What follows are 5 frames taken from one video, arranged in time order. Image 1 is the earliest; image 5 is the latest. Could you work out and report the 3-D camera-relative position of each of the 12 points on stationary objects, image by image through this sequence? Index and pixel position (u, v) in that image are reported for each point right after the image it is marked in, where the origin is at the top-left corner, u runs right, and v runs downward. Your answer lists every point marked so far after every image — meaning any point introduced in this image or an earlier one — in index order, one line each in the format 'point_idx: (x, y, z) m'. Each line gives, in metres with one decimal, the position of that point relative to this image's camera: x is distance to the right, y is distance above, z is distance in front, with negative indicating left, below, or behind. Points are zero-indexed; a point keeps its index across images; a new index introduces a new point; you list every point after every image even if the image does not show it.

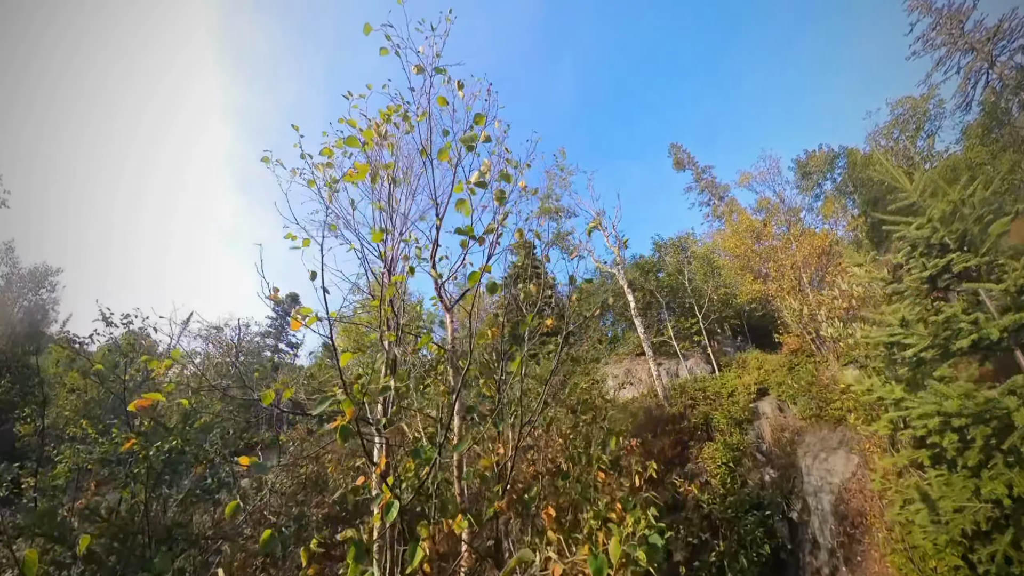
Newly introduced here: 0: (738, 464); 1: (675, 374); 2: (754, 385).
0: (+5.0, -4.0, +9.1) m
1: (+7.0, -3.9, +17.9) m
2: (+8.8, -3.5, +15.0) m
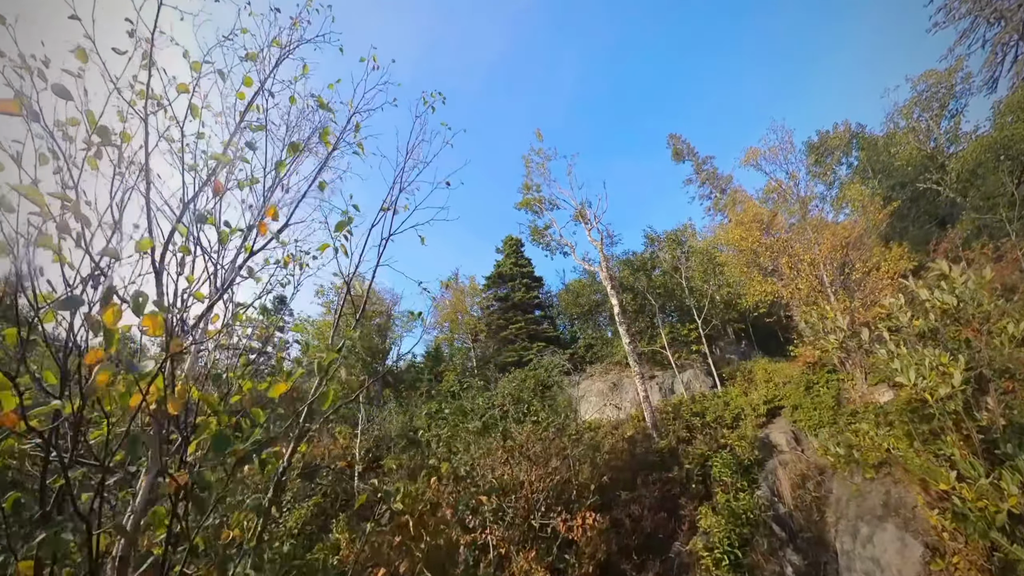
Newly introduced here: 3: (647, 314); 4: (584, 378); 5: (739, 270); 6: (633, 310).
0: (+3.7, -4.1, +6.6) m
1: (+5.8, -3.9, +15.3) m
2: (+7.5, -3.6, +12.4) m
3: (+5.9, -1.2, +18.1) m
4: (+2.8, -3.5, +16.2) m
5: (+9.7, +0.8, +17.6) m
6: (+5.4, -1.0, +18.2) m
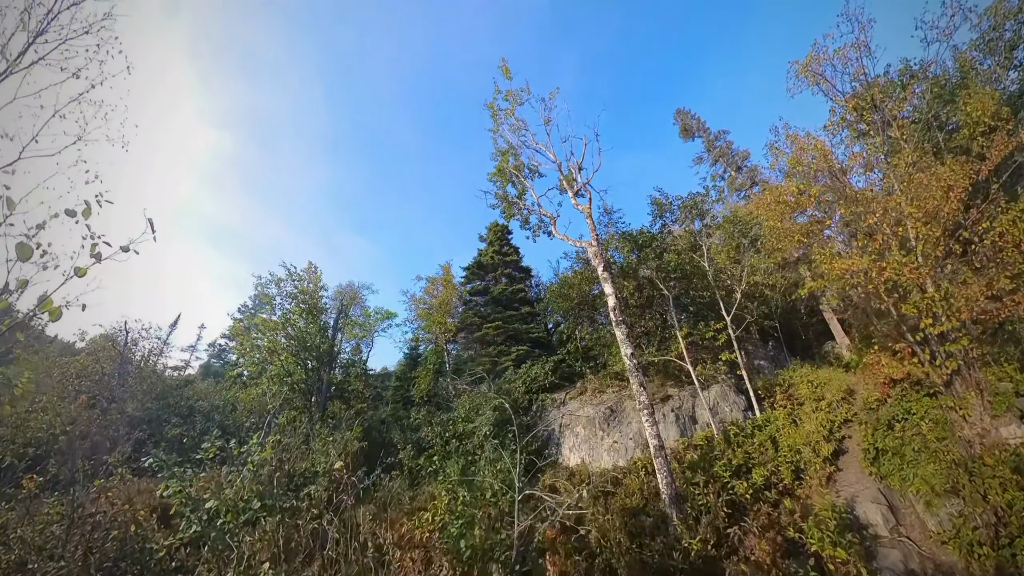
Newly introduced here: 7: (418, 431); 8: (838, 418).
0: (+2.4, -3.8, +2.2) m
1: (+4.6, -3.5, +10.8) m
2: (+6.3, -3.2, +8.0) m
3: (+4.7, -0.8, +13.7) m
4: (+1.7, -3.2, +11.8) m
5: (+8.5, +1.3, +13.1) m
6: (+4.2, -0.6, +13.8) m
7: (-2.6, -4.0, +11.7) m
8: (+9.6, -4.2, +12.2) m
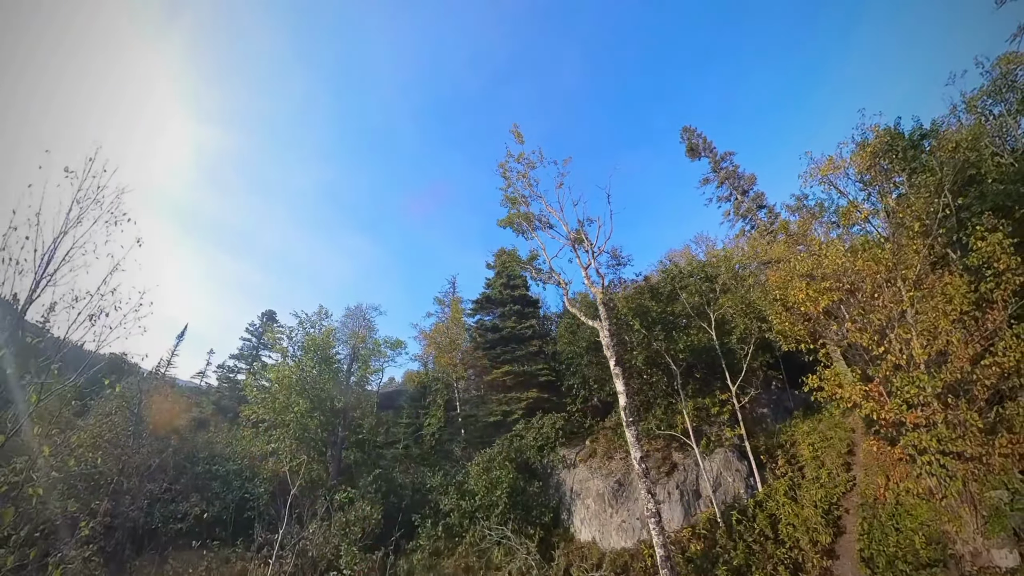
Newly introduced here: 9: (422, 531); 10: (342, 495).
0: (+2.7, -5.8, +2.7) m
1: (+5.0, -5.5, +11.3) m
2: (+6.7, -5.2, +8.4) m
3: (+5.1, -2.8, +14.1) m
4: (+2.0, -5.2, +12.3) m
5: (+8.9, -0.8, +13.5) m
6: (+4.6, -2.6, +14.2) m
7: (-2.3, -6.0, +12.2) m
8: (+10.0, -6.3, +12.6) m
9: (-2.4, -6.3, +11.0) m
10: (-4.8, -5.9, +11.7) m
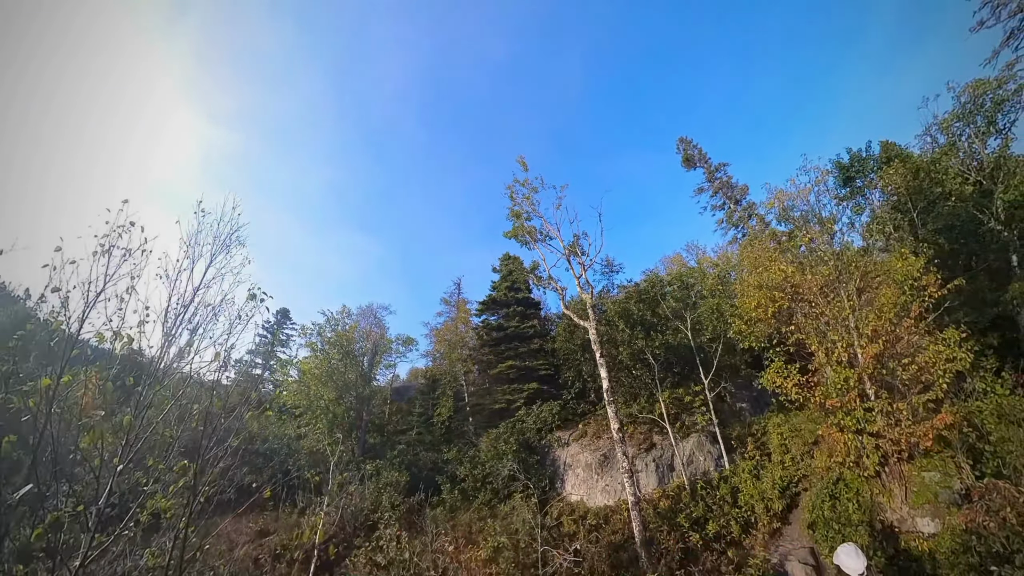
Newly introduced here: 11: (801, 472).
0: (+2.8, -6.0, +4.9) m
1: (+5.1, -5.8, +13.6) m
2: (+6.8, -5.5, +10.7) m
3: (+5.3, -3.1, +16.4) m
4: (+2.1, -5.4, +14.5) m
5: (+9.0, -1.1, +15.7) m
6: (+4.8, -2.8, +16.5) m
7: (-2.2, -6.2, +14.5) m
8: (+10.1, -6.6, +14.9) m
9: (-2.3, -6.5, +13.3) m
10: (-4.7, -6.0, +14.0) m
11: (+10.3, -6.6, +14.9) m
